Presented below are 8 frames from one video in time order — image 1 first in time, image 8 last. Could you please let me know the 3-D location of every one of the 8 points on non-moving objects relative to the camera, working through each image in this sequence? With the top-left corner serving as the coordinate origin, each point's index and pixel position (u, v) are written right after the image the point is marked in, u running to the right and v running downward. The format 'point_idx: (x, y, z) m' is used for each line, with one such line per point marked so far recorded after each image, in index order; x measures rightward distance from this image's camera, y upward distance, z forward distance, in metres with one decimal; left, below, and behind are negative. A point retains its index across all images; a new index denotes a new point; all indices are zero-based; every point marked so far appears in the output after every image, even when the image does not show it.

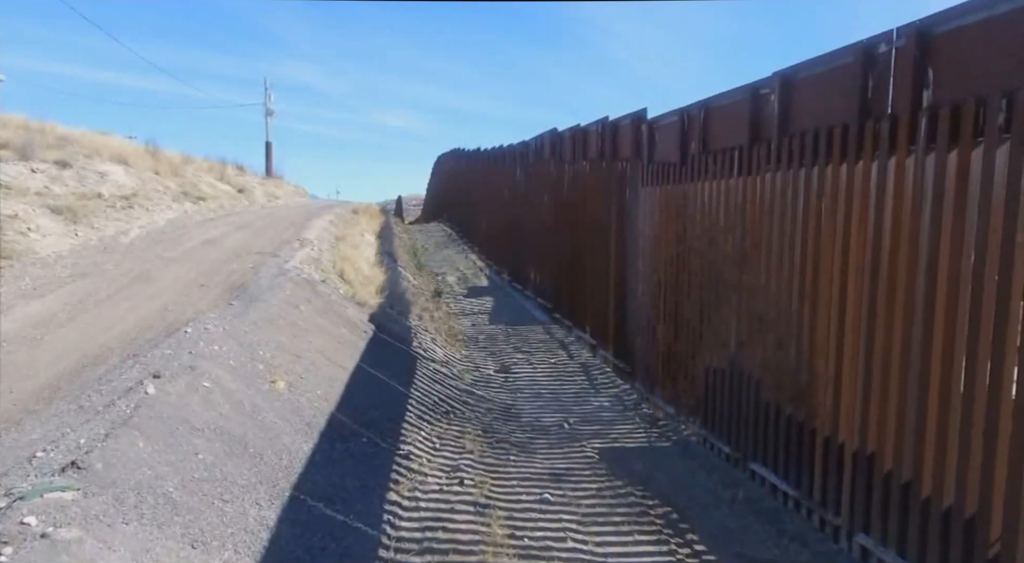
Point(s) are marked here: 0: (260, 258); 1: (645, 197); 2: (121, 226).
0: (-3.1, +0.3, +9.1) m
1: (+1.5, +0.9, +8.4) m
2: (-5.4, +0.8, +10.1) m
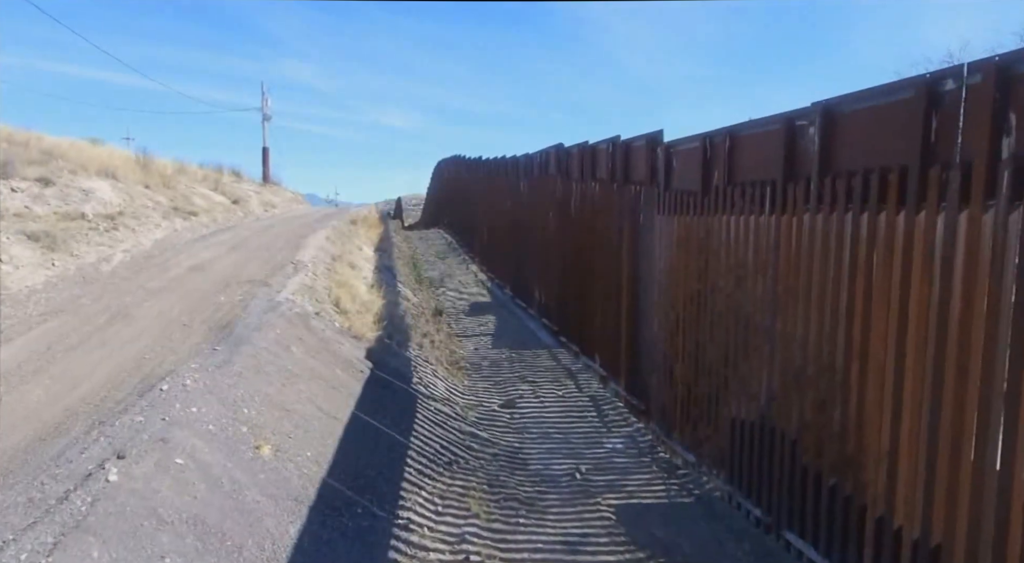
0: (-3.0, -0.1, +8.5) m
1: (+1.6, +0.6, +7.8) m
2: (-5.3, +0.4, +9.5) m
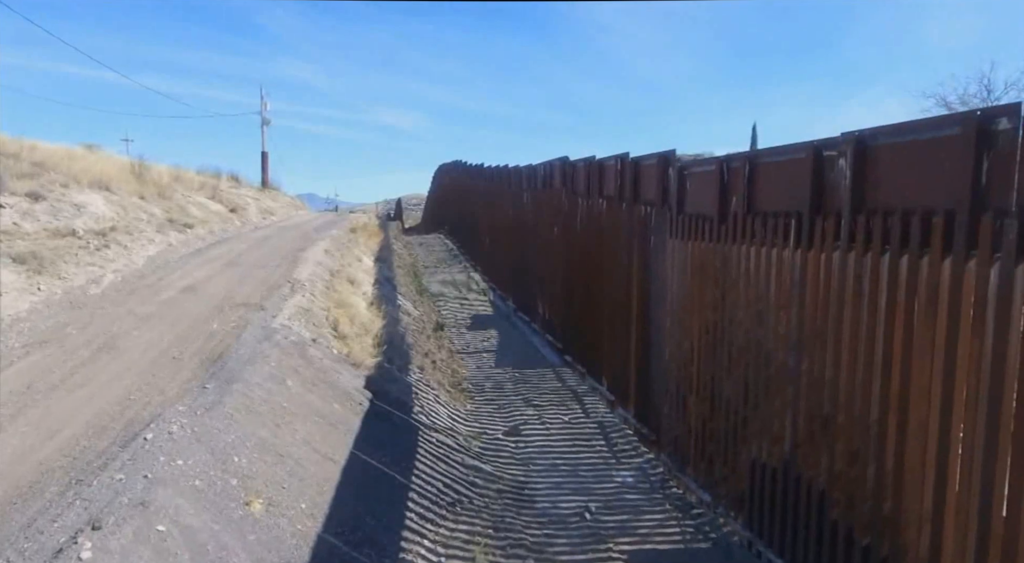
0: (-3.0, -0.4, +8.2) m
1: (+1.7, +0.3, +7.5) m
2: (-5.2, +0.1, +9.2) m
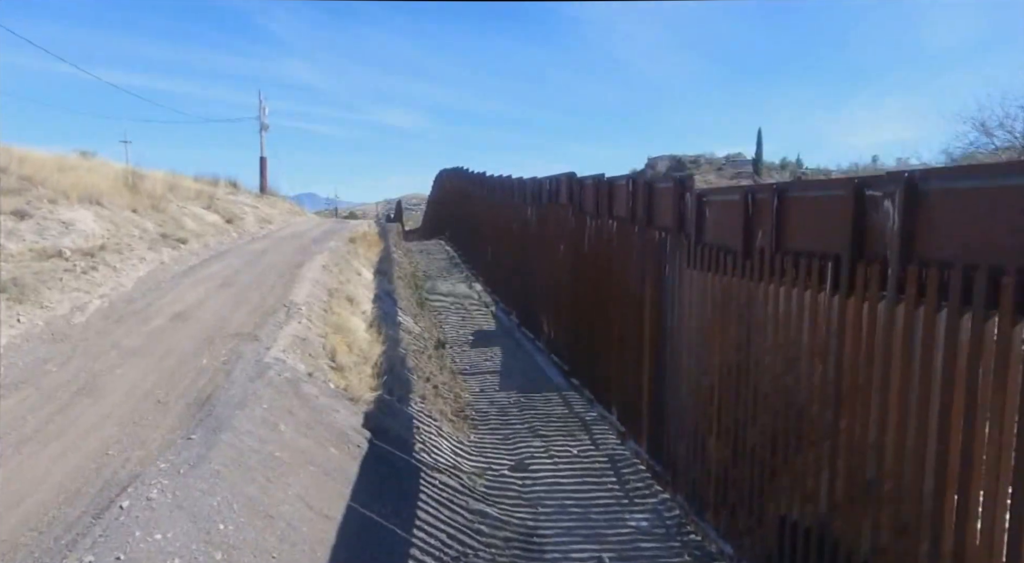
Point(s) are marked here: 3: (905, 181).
0: (-2.9, -0.7, +7.7) m
1: (+1.7, 0.0, +7.1) m
2: (-5.2, -0.2, +8.8) m
3: (+2.2, +0.6, +4.2) m
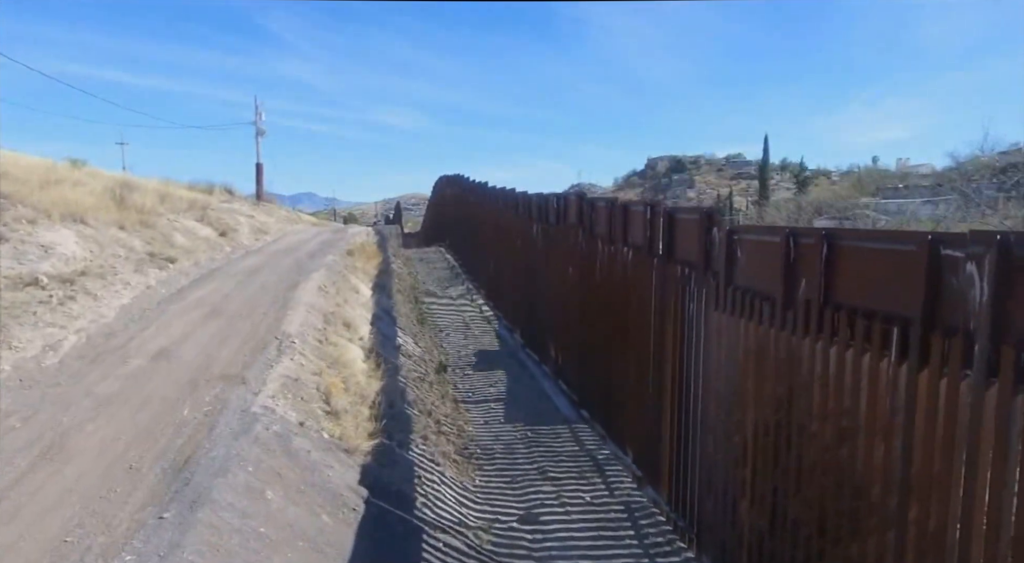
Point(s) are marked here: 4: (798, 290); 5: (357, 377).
0: (-2.8, -1.1, +7.1) m
1: (+1.8, -0.4, +6.4) m
2: (-5.1, -0.5, +8.1) m
3: (+2.3, +0.2, +3.5) m
4: (+2.1, -0.1, +5.3) m
5: (-1.9, -1.2, +9.2) m
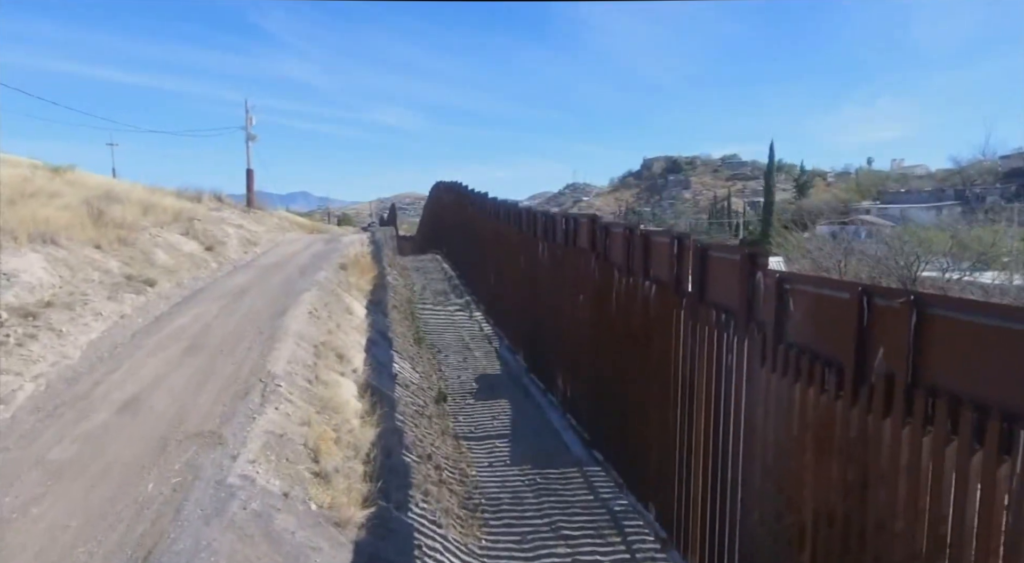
0: (-2.7, -1.5, +6.2) m
1: (+2.0, -0.8, +5.6) m
2: (-4.9, -1.0, +7.2) m
3: (+2.5, -0.2, +2.7) m
4: (+2.2, -0.5, +4.5) m
5: (-1.8, -1.6, +8.3) m
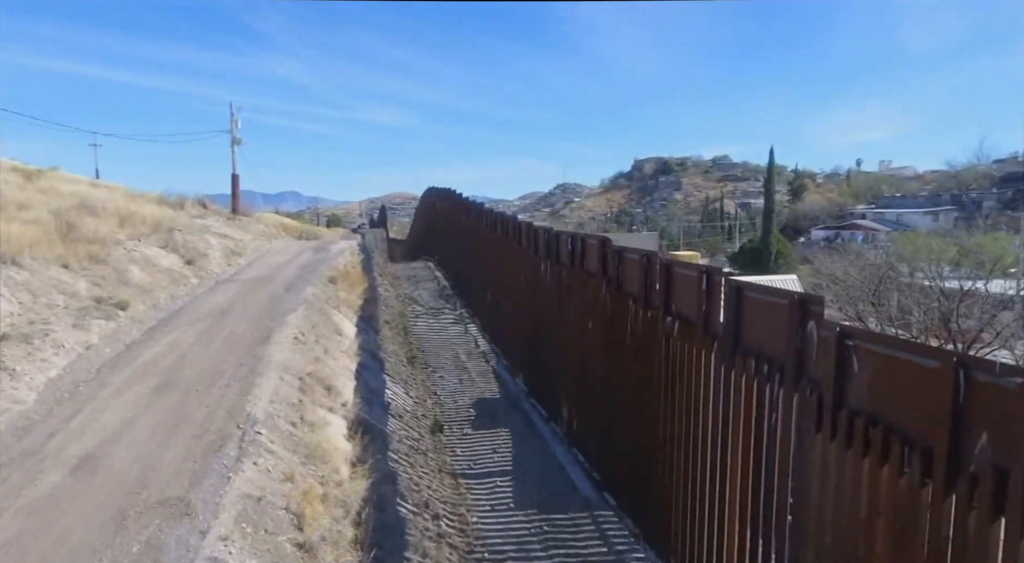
0: (-2.6, -1.8, +5.3) m
1: (+2.1, -1.2, +4.8) m
2: (-4.9, -1.3, +6.3) m
3: (+2.6, -0.6, +1.9) m
4: (+2.3, -0.8, +3.7) m
5: (-1.8, -1.9, +7.5) m
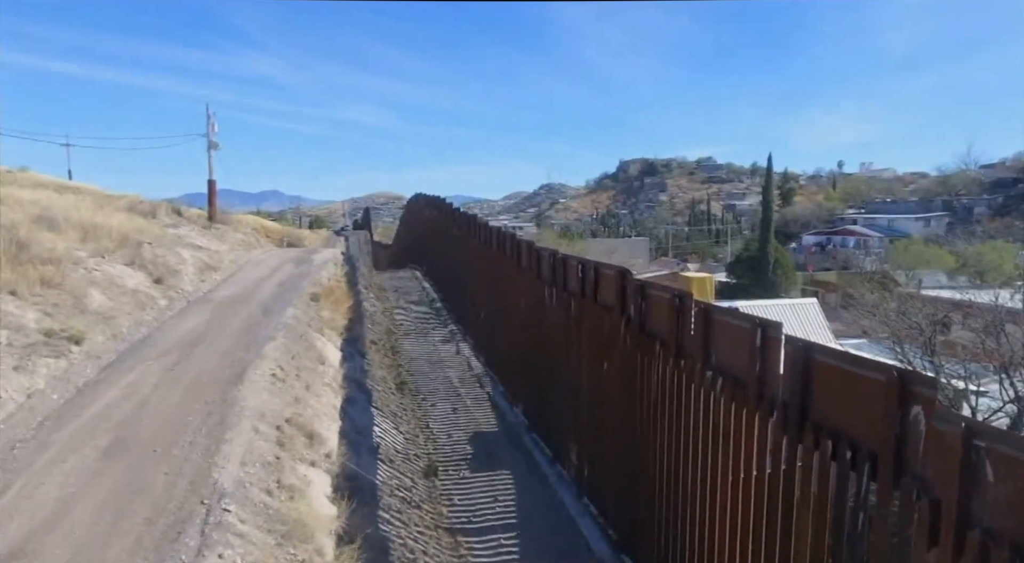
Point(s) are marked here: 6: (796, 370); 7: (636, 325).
0: (-2.4, -2.2, +4.2) m
1: (+2.3, -1.6, +3.7) m
2: (-4.7, -1.7, +5.1) m
3: (+2.9, -1.0, +0.9) m
4: (+2.5, -1.2, +2.6) m
5: (-1.6, -2.3, +6.3) m
6: (+2.0, -0.6, +5.2) m
7: (+1.3, -0.4, +7.9) m
